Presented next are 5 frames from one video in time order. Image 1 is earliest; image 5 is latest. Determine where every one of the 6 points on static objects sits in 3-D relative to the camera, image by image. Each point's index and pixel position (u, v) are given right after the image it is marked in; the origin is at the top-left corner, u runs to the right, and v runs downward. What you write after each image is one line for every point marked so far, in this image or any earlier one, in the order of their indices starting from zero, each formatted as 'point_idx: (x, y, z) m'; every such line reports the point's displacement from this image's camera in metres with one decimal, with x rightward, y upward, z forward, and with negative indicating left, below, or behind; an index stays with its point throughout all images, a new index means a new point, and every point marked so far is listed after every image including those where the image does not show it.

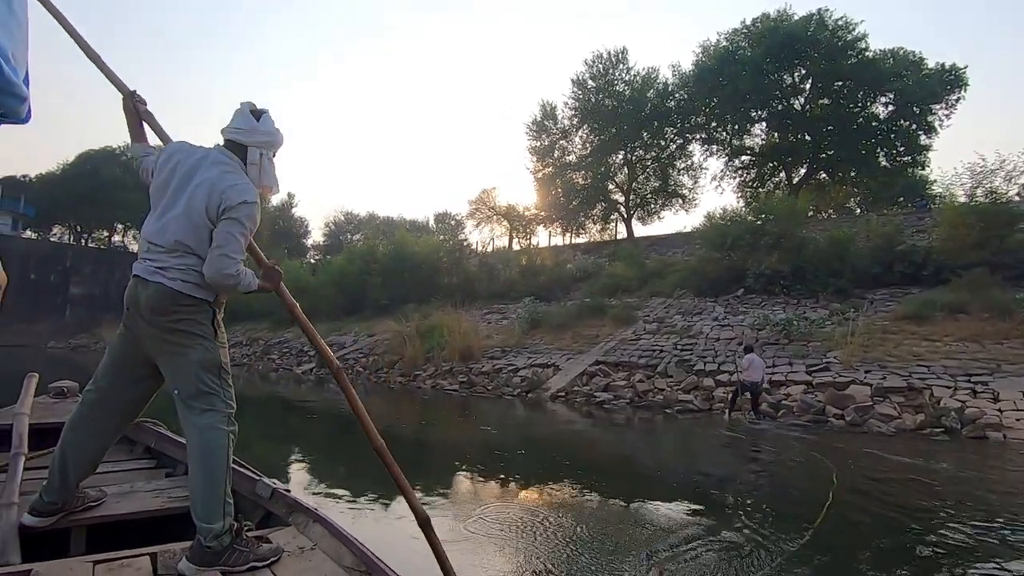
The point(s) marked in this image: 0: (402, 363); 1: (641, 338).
0: (-3.7, -2.5, +18.2) m
1: (+3.9, -1.5, +16.4) m
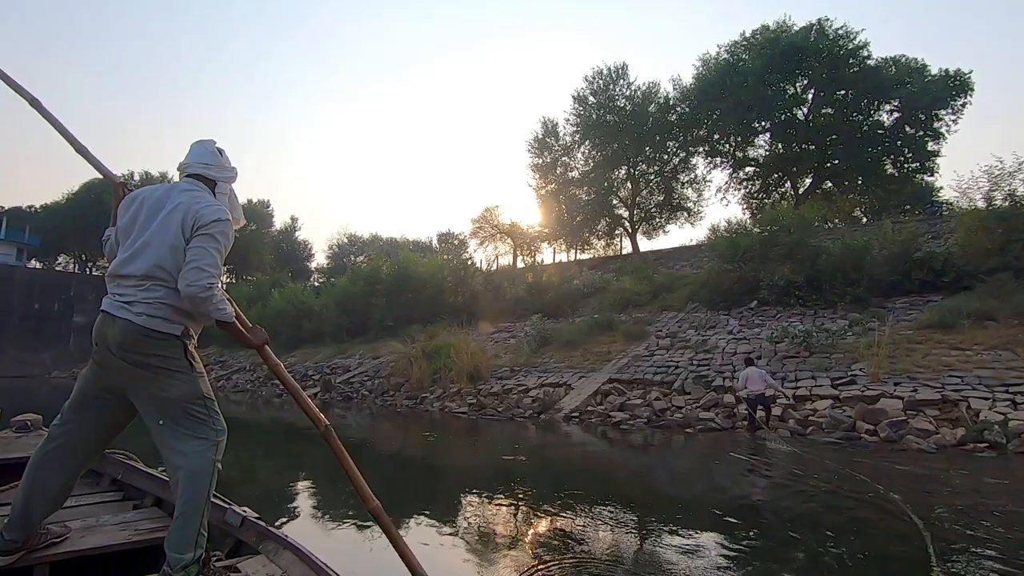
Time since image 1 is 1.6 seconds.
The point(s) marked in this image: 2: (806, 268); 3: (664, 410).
0: (-3.4, -3.2, +17.7) m
1: (+4.2, -1.9, +15.9) m
2: (+9.7, +0.7, +17.8) m
3: (+3.6, -2.9, +12.7) m
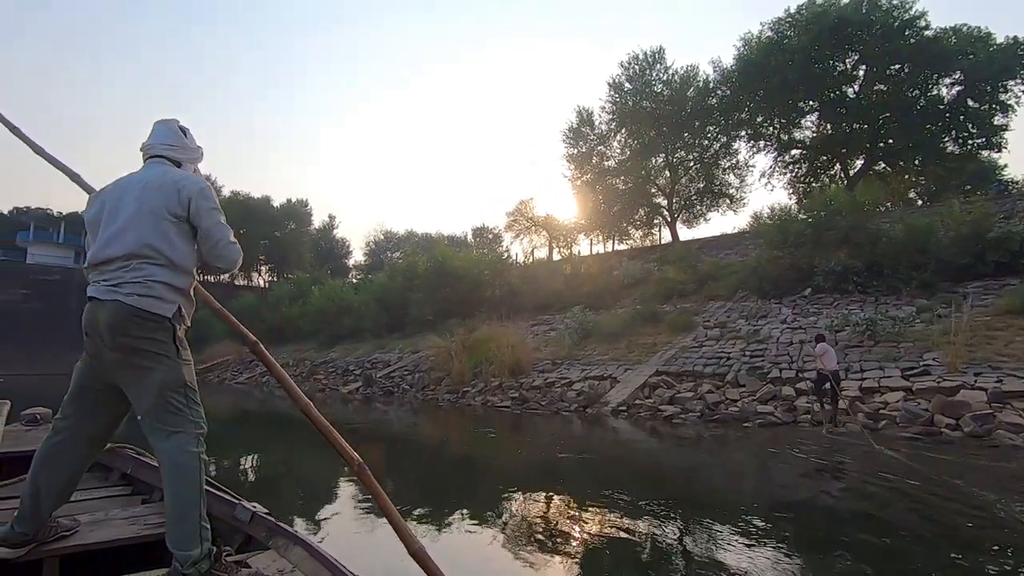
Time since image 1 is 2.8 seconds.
0: (-2.0, -3.0, +17.5) m
1: (+5.4, -1.6, +15.2) m
2: (+10.9, +1.1, +16.7) m
3: (+4.6, -2.6, +12.0) m
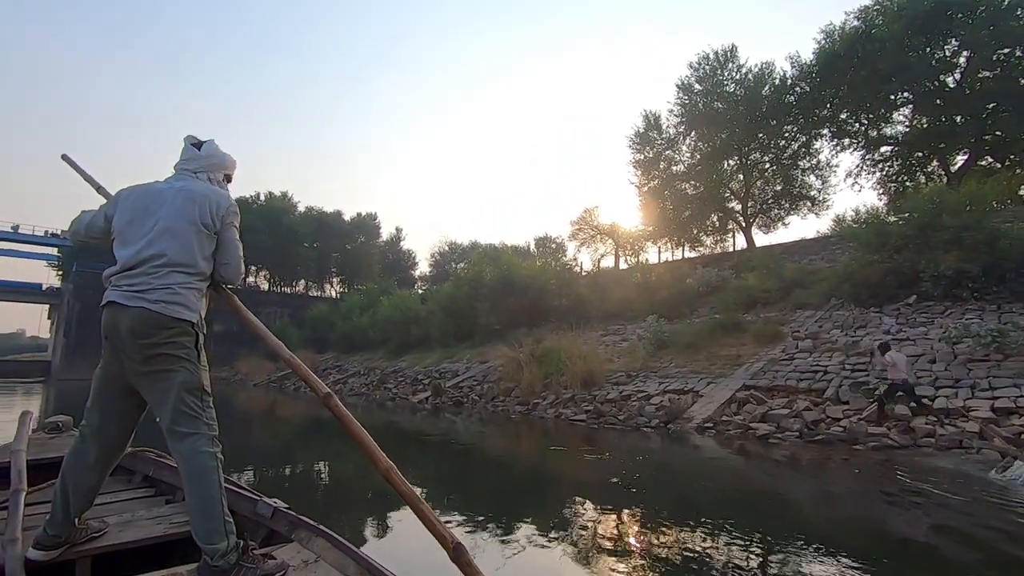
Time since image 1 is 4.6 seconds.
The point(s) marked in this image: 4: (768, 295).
0: (+0.2, -3.3, +17.1) m
1: (+7.3, -1.8, +14.0) m
2: (+13.0, +0.9, +14.9) m
3: (+6.2, -2.7, +10.9) m
4: (+9.3, -0.3, +19.6) m
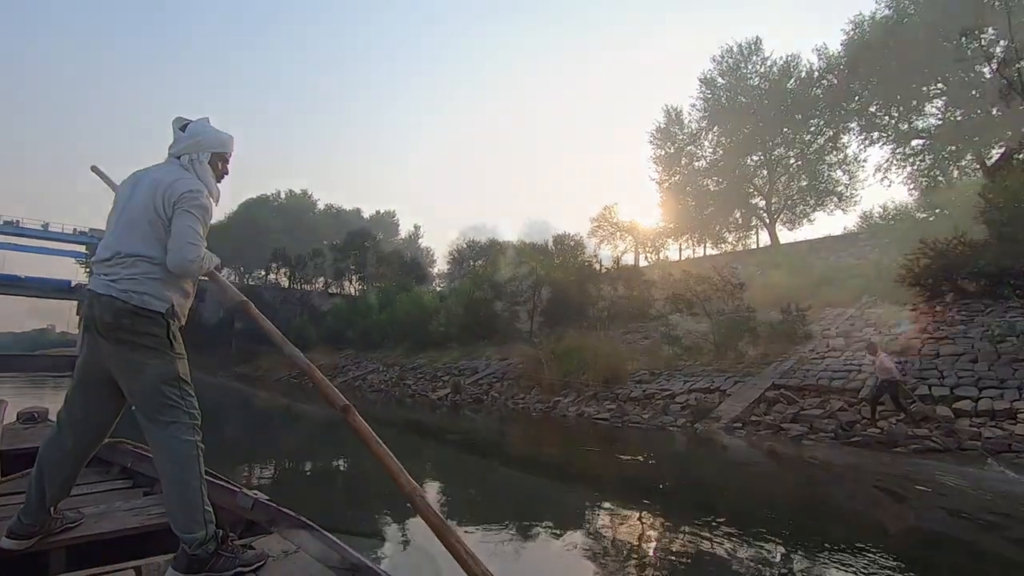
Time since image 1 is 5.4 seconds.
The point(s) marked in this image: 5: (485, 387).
0: (+0.9, -3.1, +16.9) m
1: (+7.9, -1.7, +13.6) m
2: (+13.6, +1.0, +14.3) m
3: (+6.6, -2.6, +10.5) m
4: (+10.0, -0.1, +19.1) m
5: (-0.9, -3.5, +19.1) m
